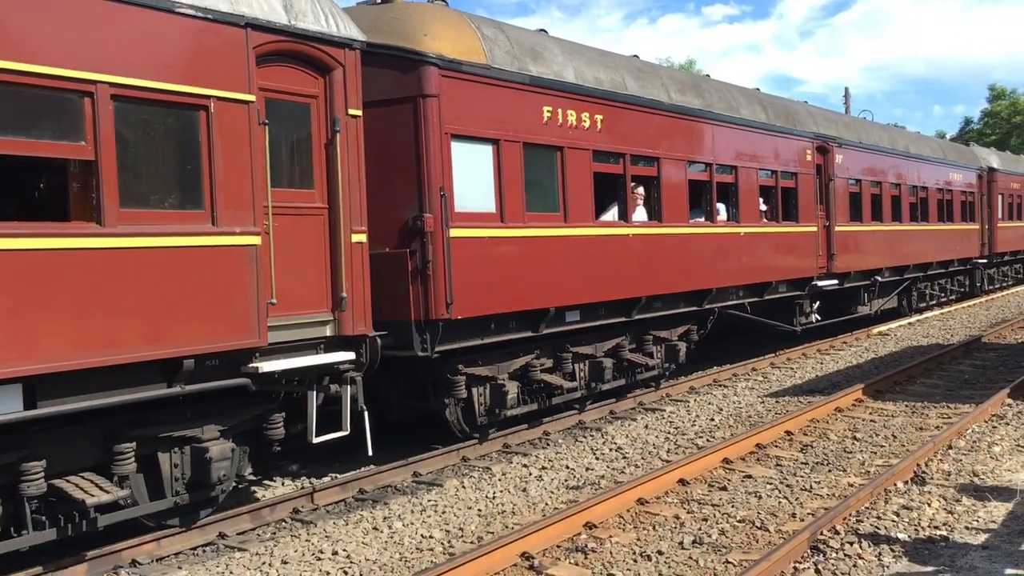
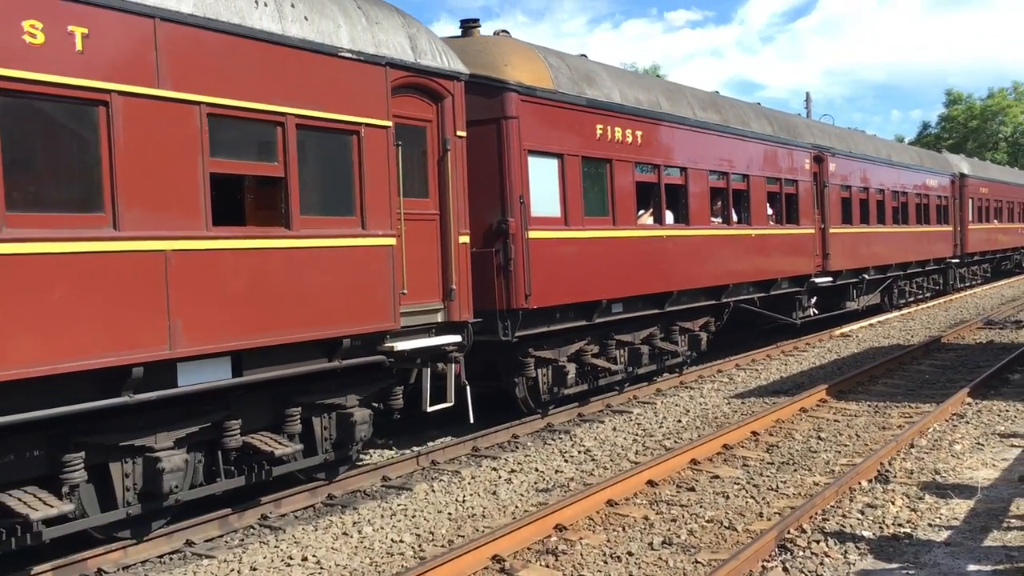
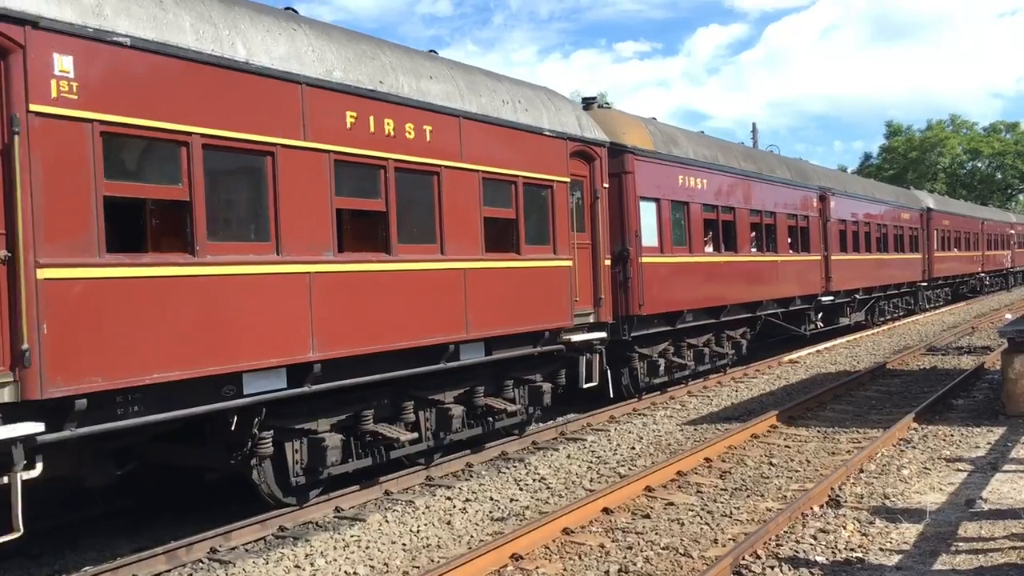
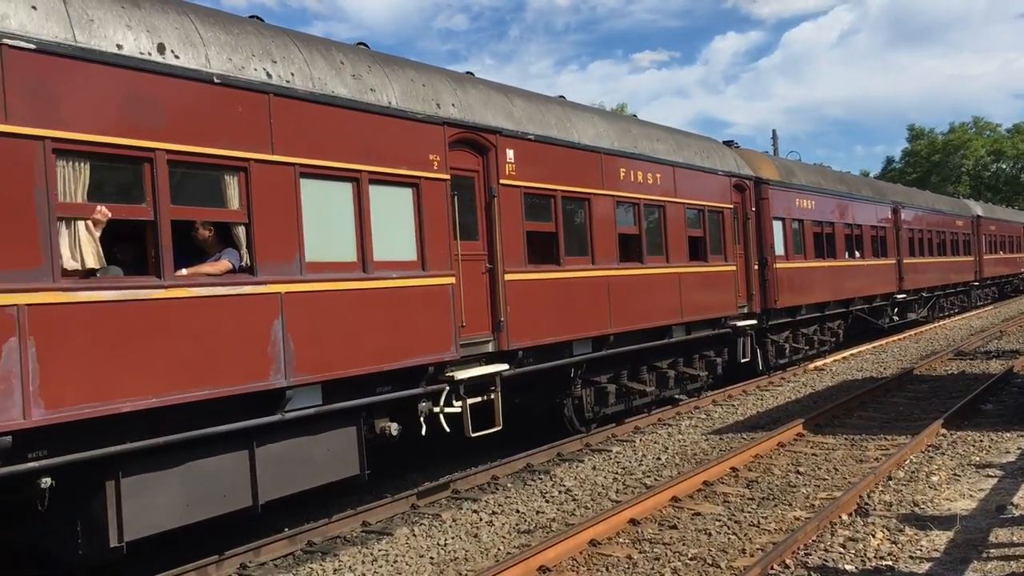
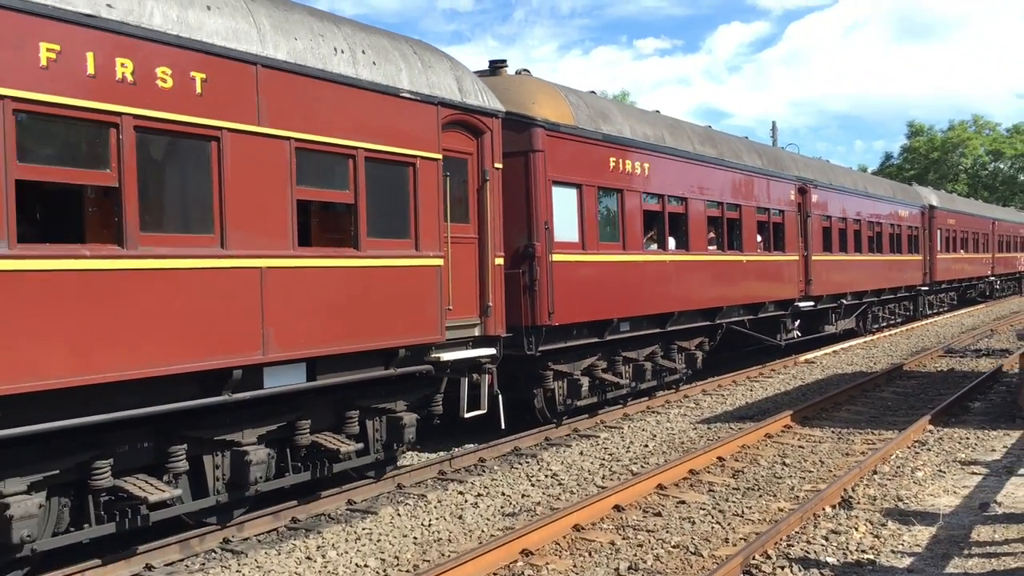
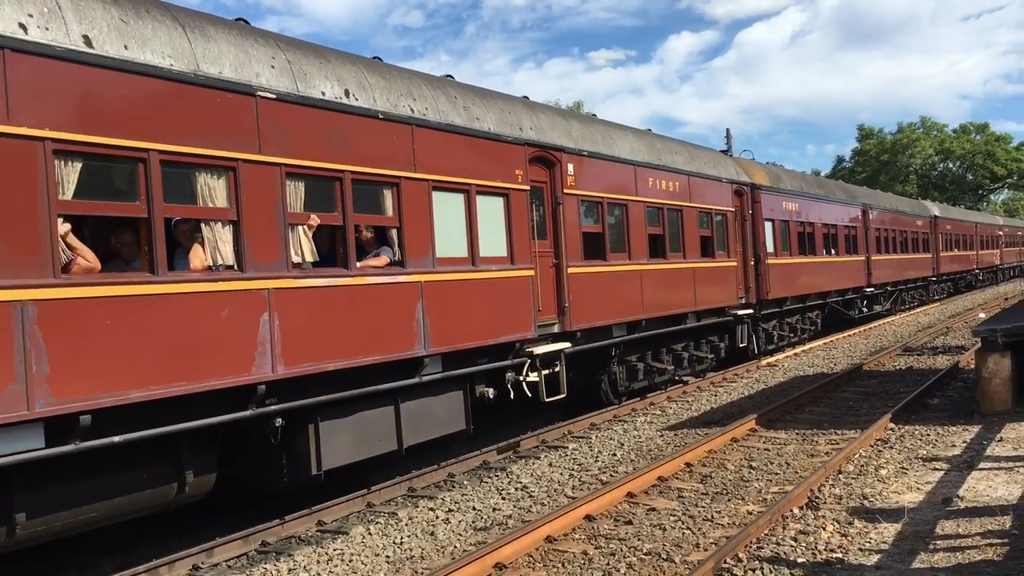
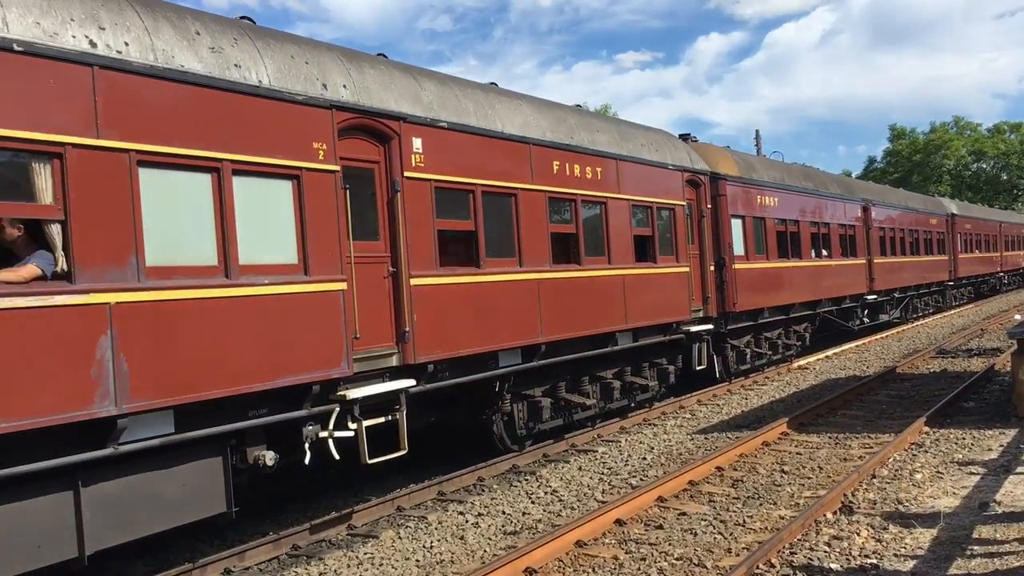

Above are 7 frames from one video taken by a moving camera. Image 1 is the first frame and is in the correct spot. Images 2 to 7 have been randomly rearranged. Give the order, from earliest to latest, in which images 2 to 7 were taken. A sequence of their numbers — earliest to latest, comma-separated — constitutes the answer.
2, 5, 3, 7, 4, 6
